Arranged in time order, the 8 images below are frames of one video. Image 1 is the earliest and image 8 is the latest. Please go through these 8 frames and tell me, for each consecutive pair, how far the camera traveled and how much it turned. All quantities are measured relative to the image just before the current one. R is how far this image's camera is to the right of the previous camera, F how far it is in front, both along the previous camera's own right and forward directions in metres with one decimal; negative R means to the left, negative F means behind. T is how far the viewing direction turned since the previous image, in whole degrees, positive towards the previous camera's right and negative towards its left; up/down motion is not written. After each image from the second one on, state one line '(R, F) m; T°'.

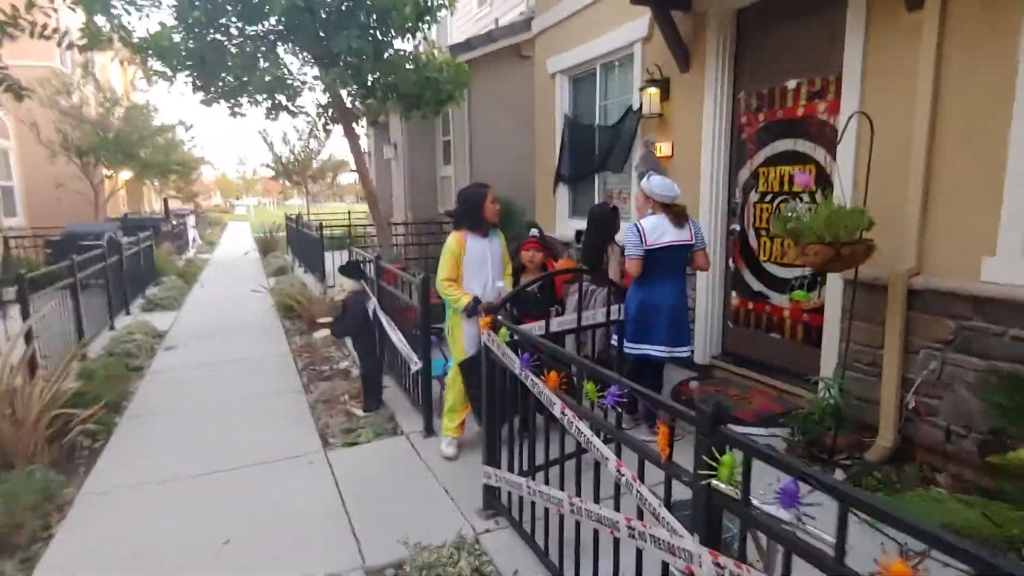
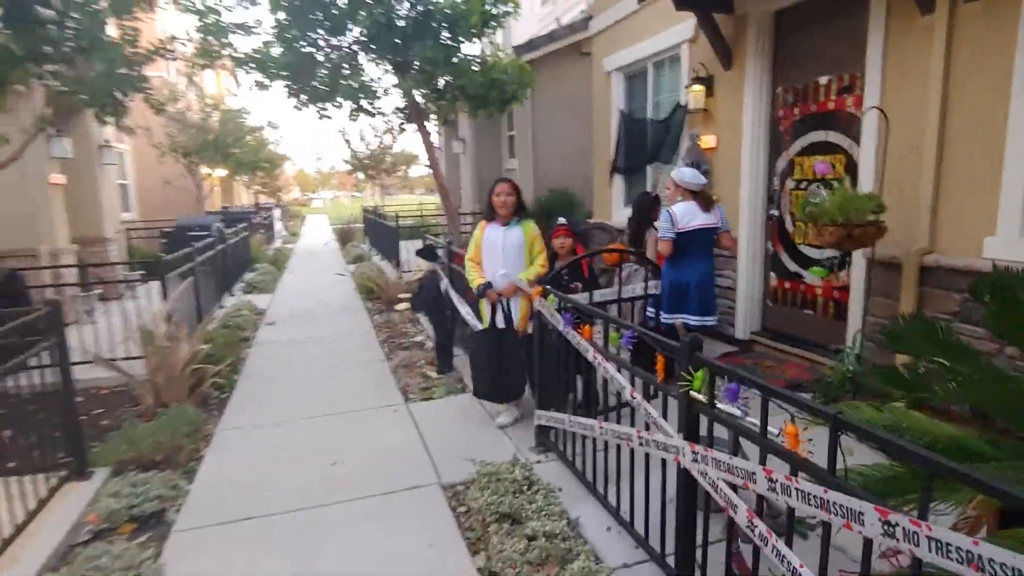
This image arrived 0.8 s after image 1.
(+0.1, -0.6) m; -6°
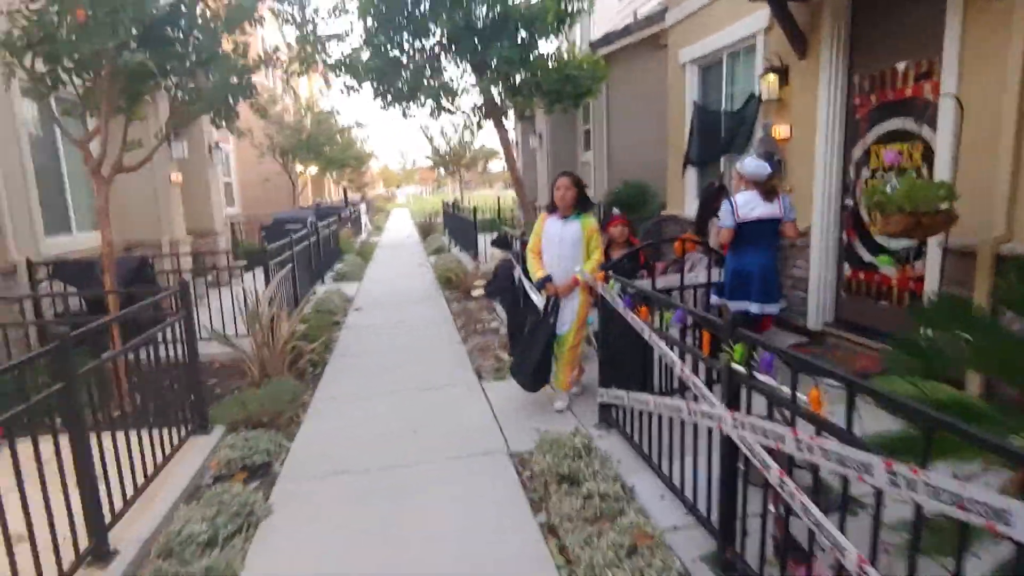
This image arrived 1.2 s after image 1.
(+0.1, -0.3) m; -7°
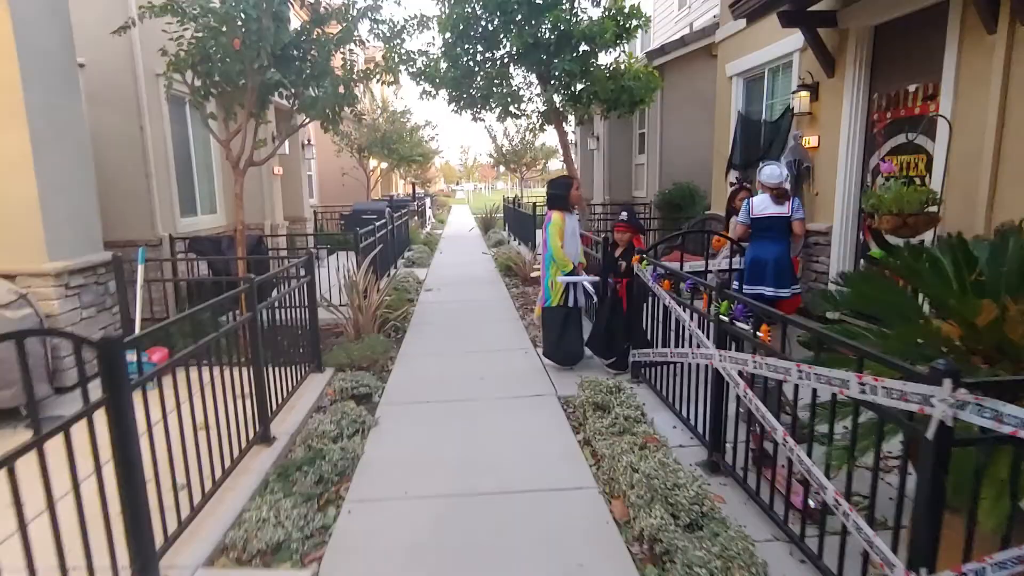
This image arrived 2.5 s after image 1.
(0.0, -1.0) m; -5°
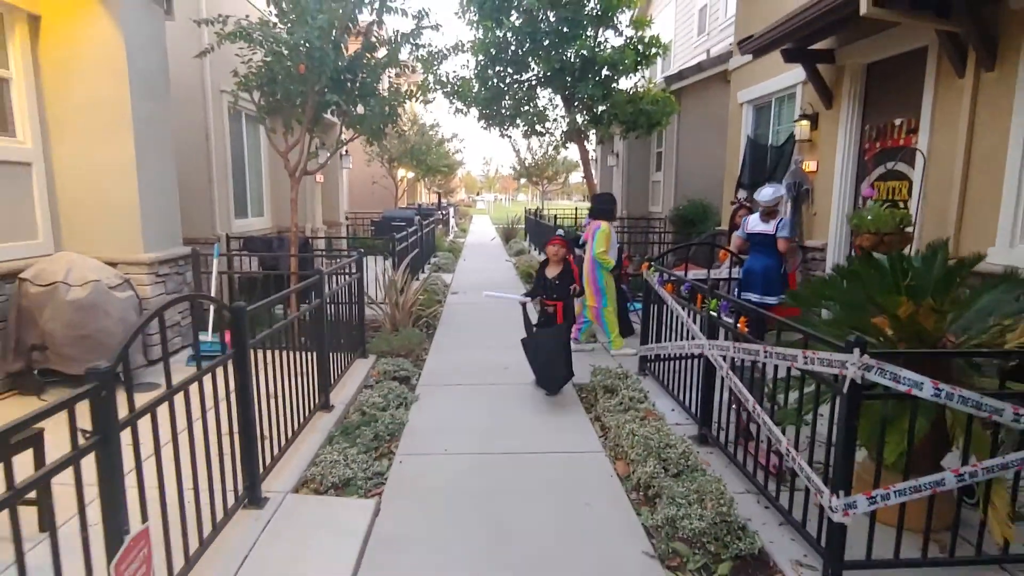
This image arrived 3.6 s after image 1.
(-0.1, -0.7) m; -2°
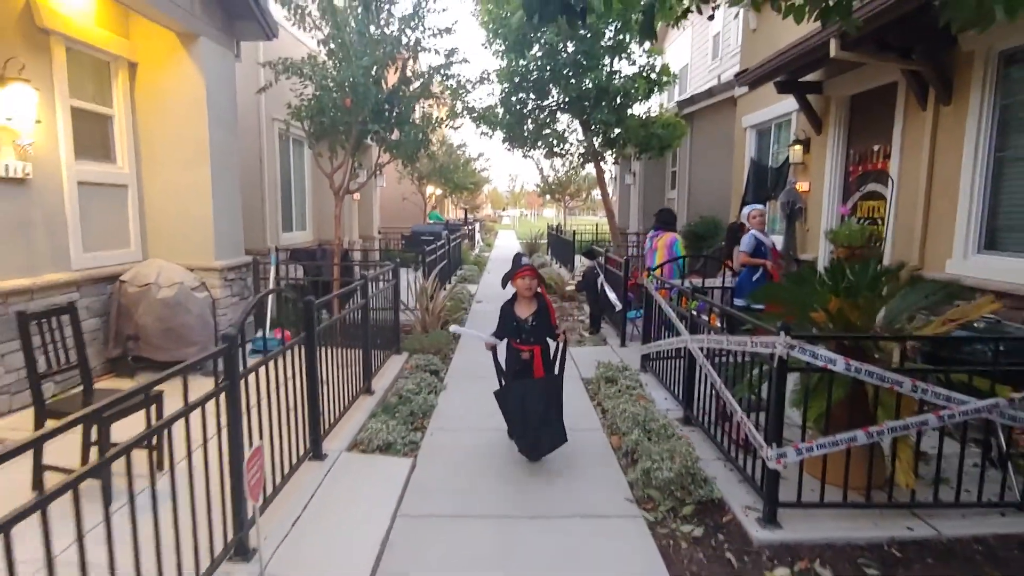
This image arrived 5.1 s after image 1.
(+0.1, -0.8) m; -2°
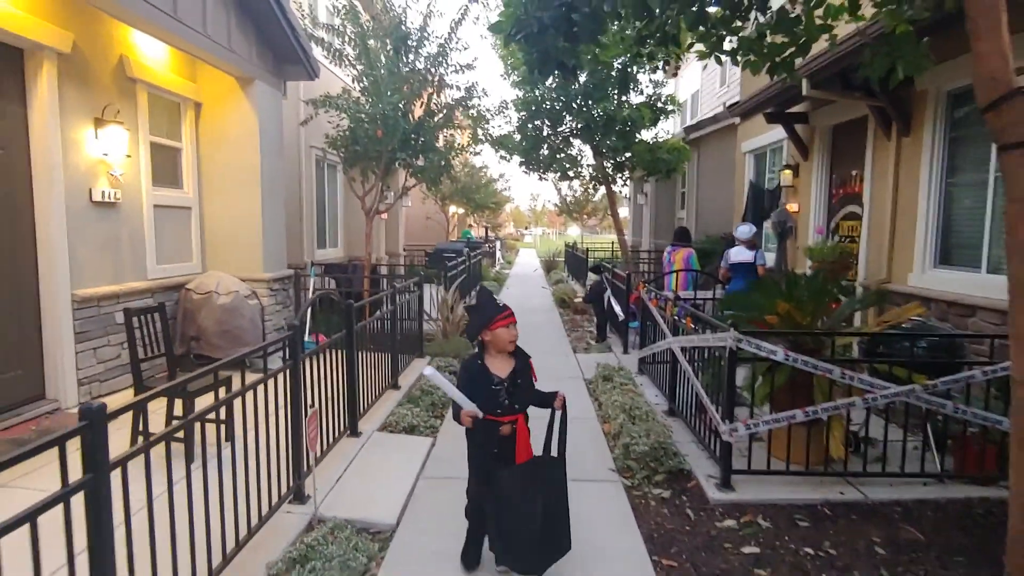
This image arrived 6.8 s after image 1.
(+0.1, -0.8) m; -2°
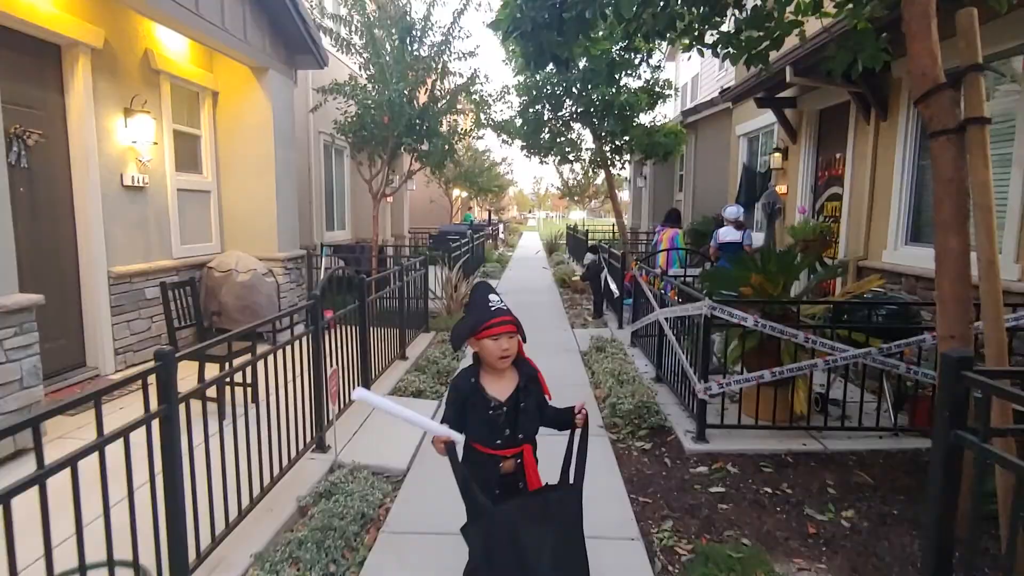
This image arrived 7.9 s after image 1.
(+0.1, -0.4) m; 0°
